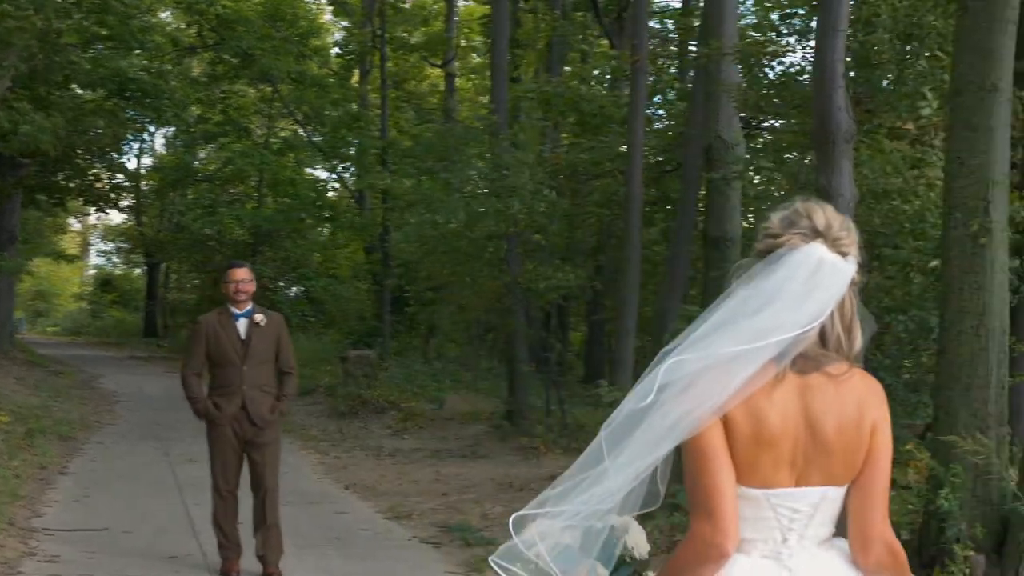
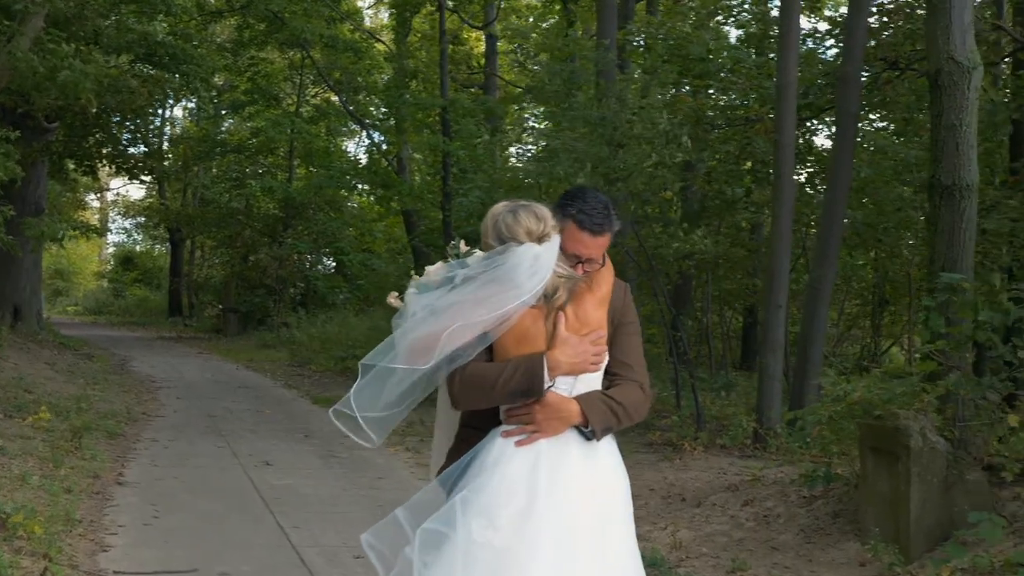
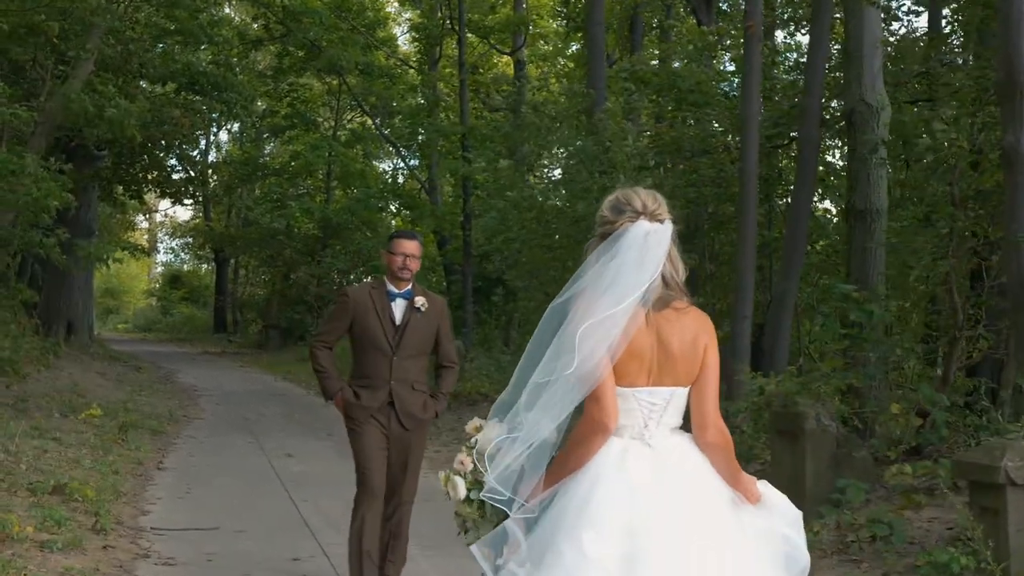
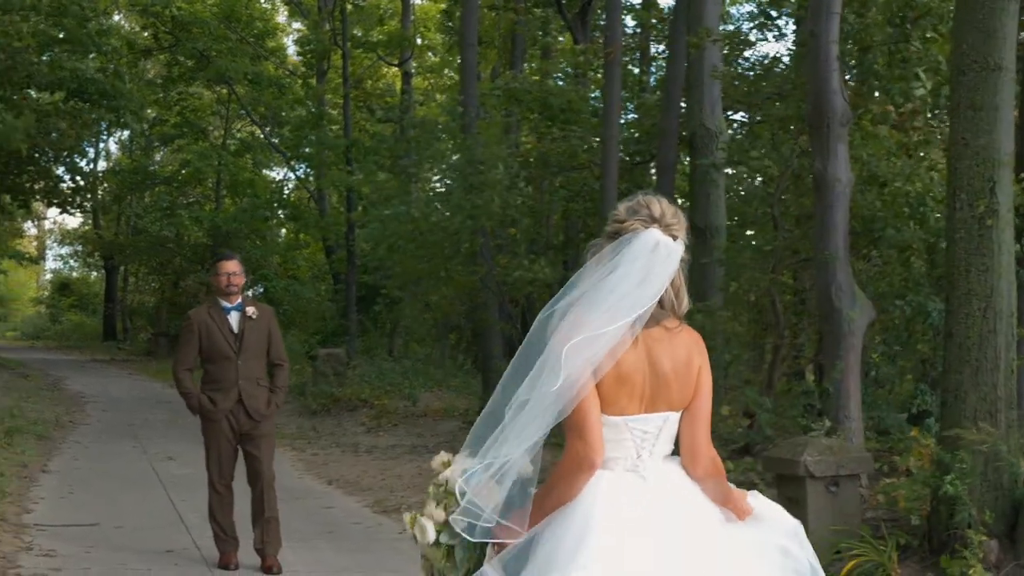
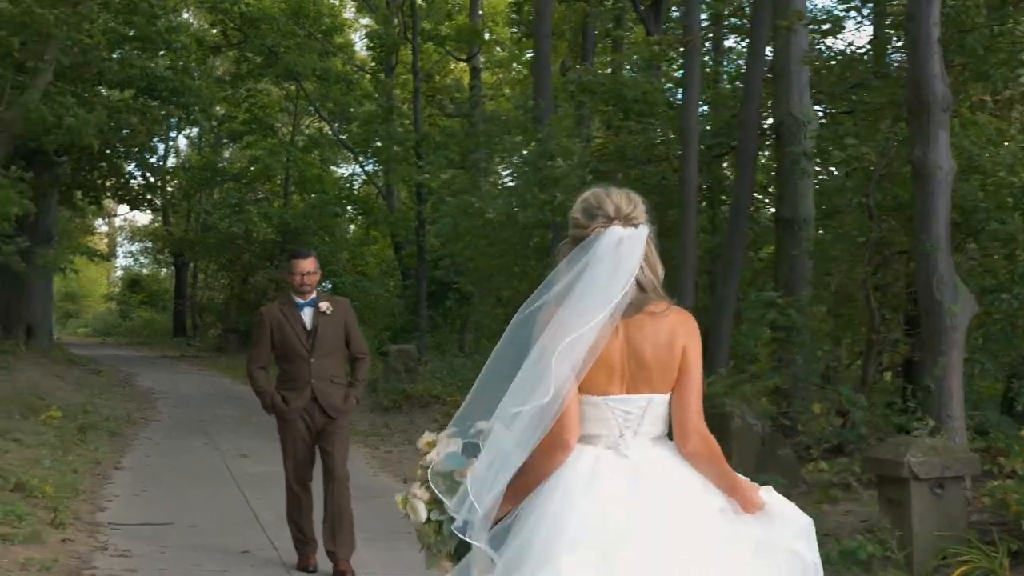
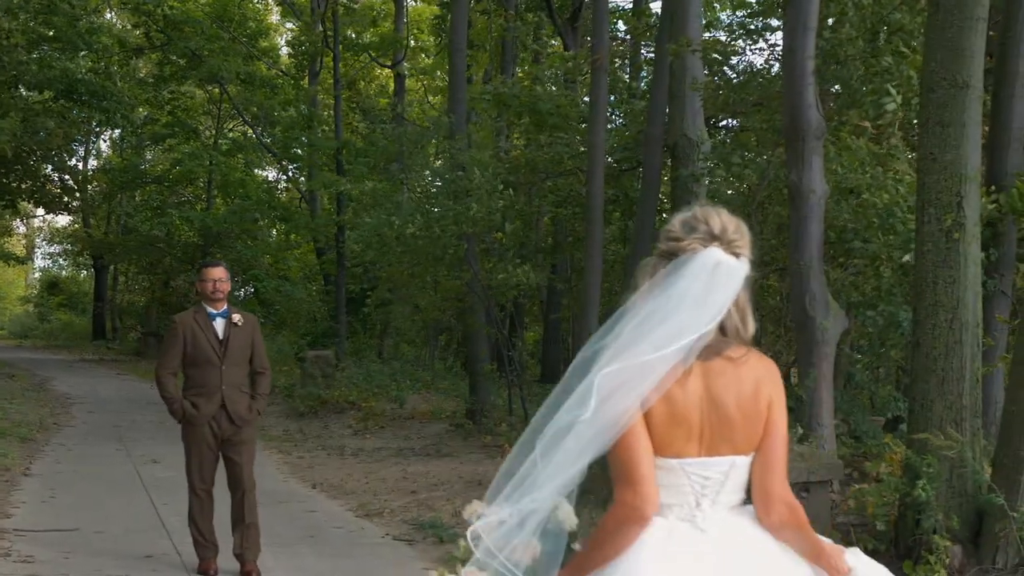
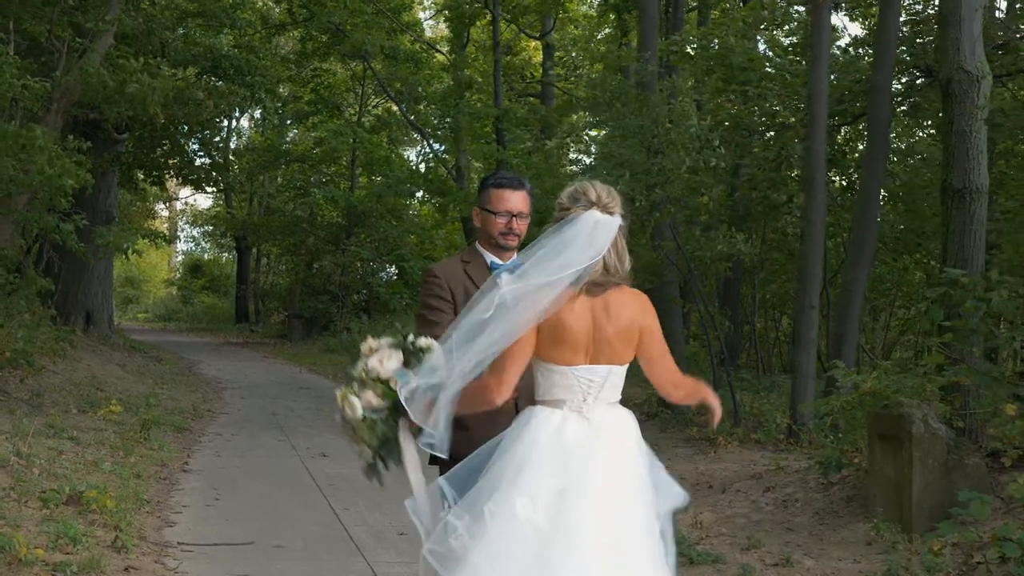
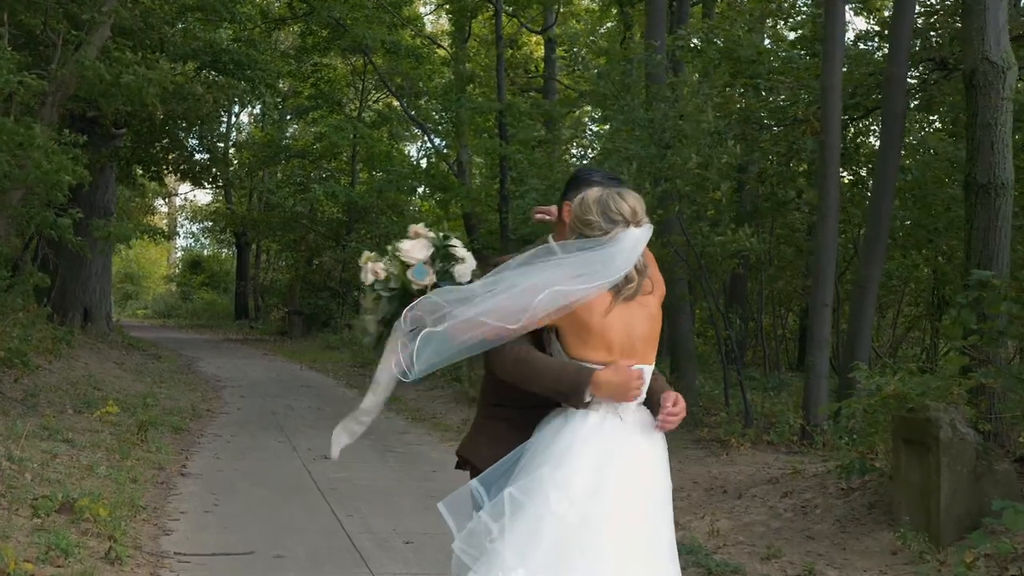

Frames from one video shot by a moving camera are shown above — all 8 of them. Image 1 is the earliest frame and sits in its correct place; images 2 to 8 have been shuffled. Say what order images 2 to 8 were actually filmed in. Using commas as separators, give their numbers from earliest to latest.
6, 4, 5, 3, 7, 8, 2
